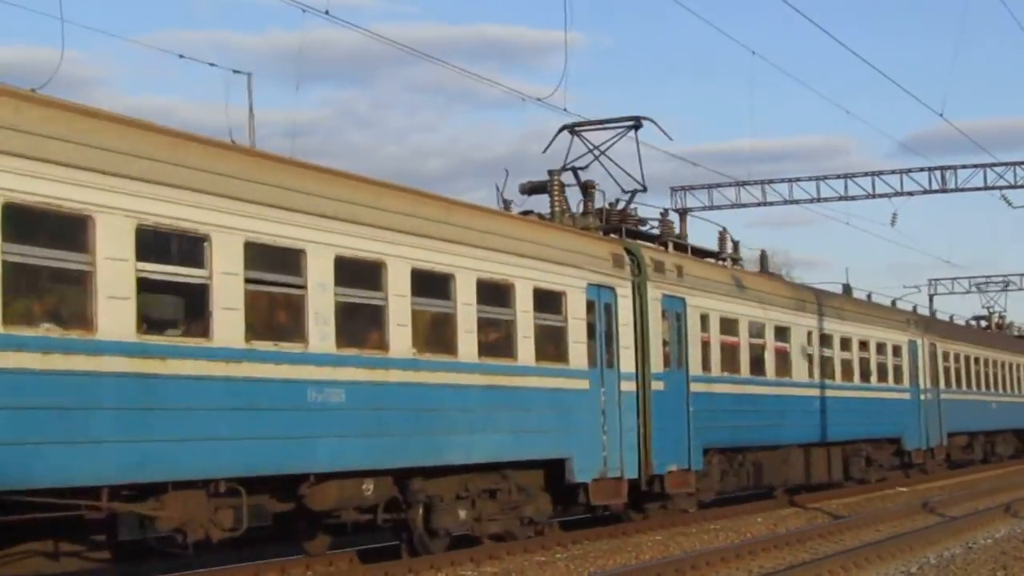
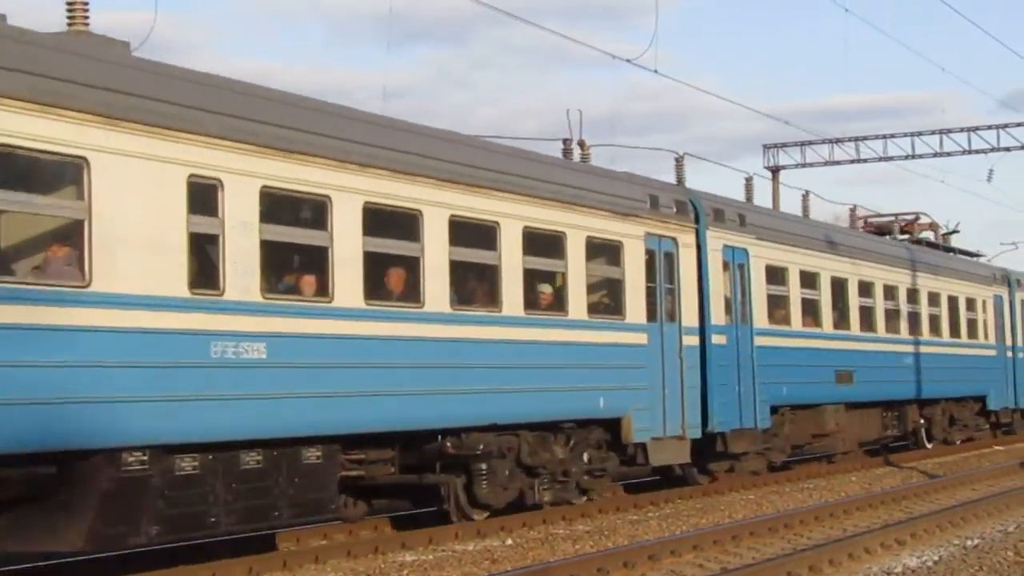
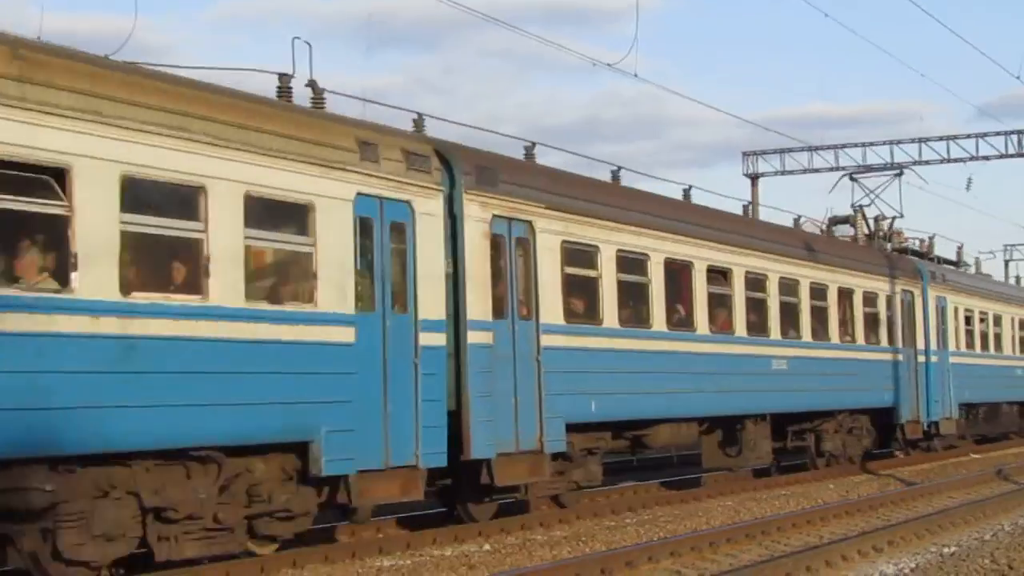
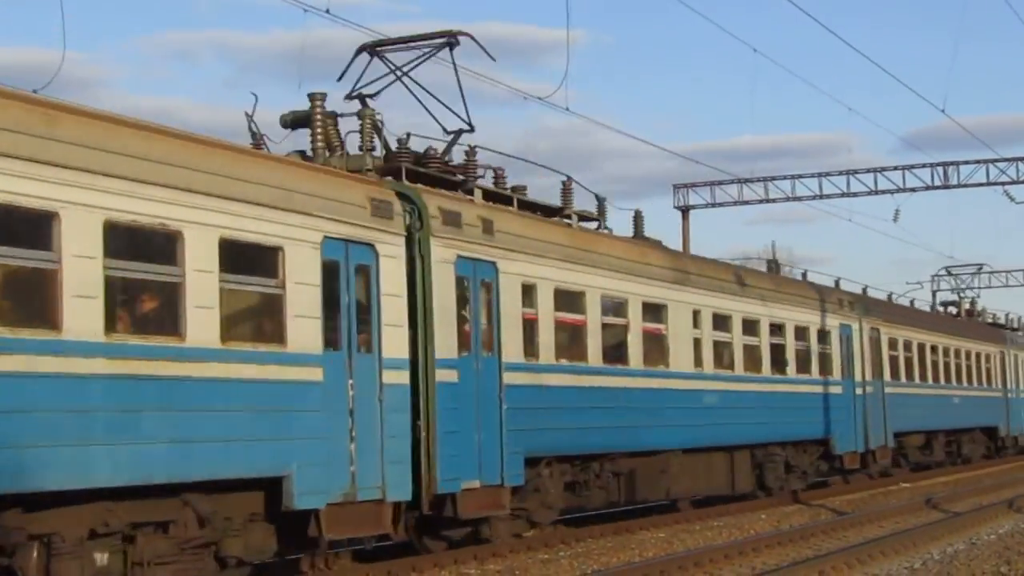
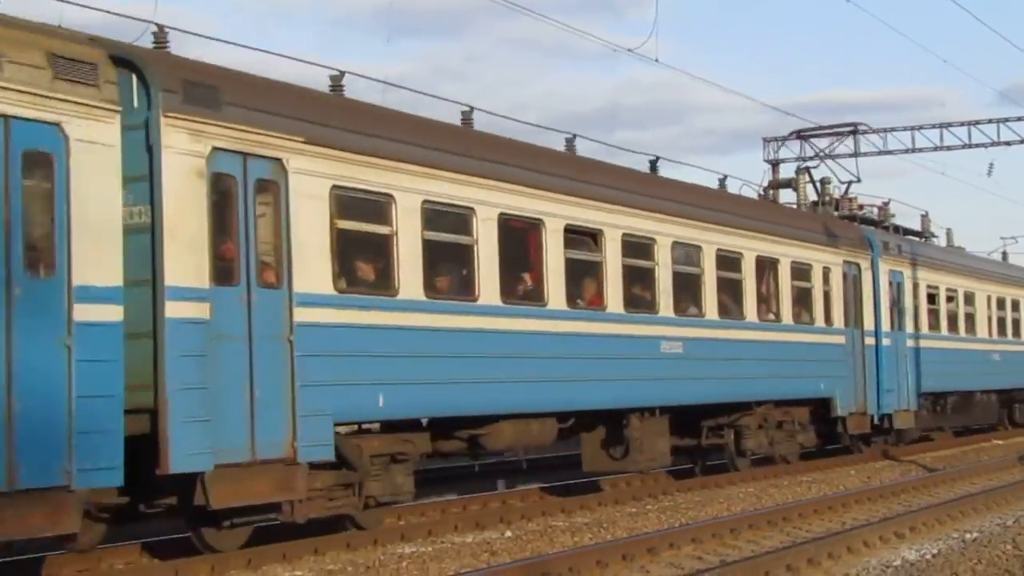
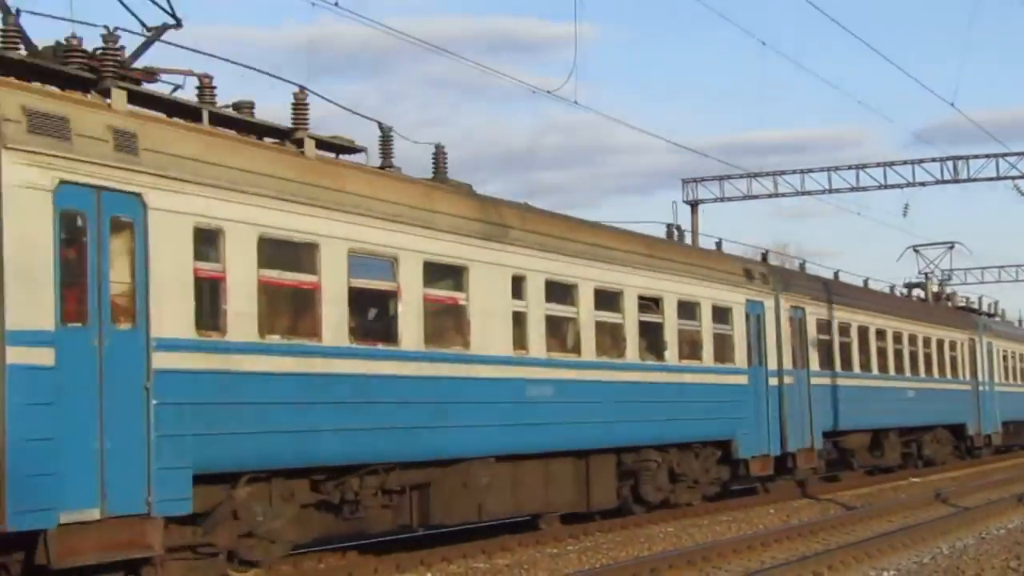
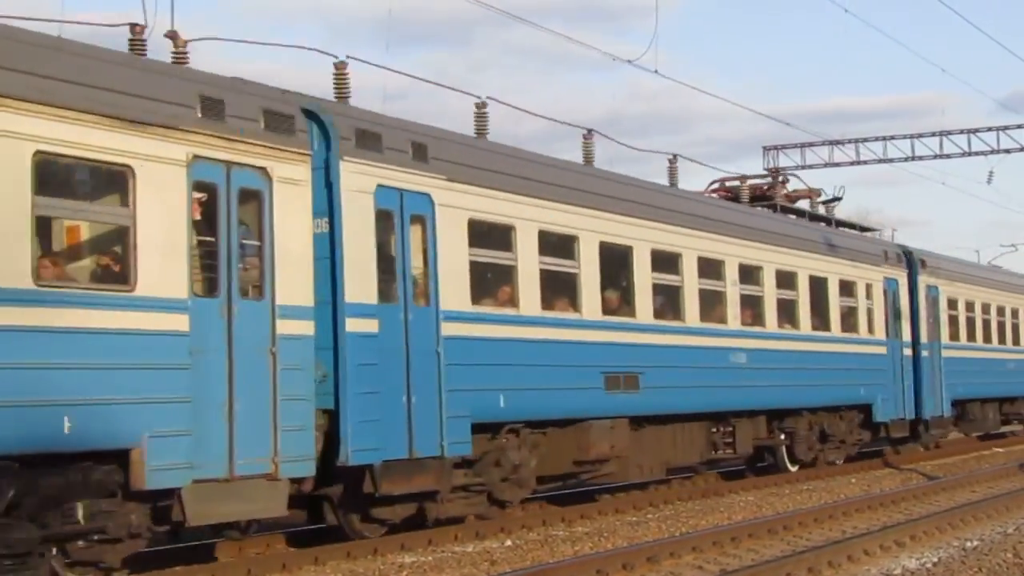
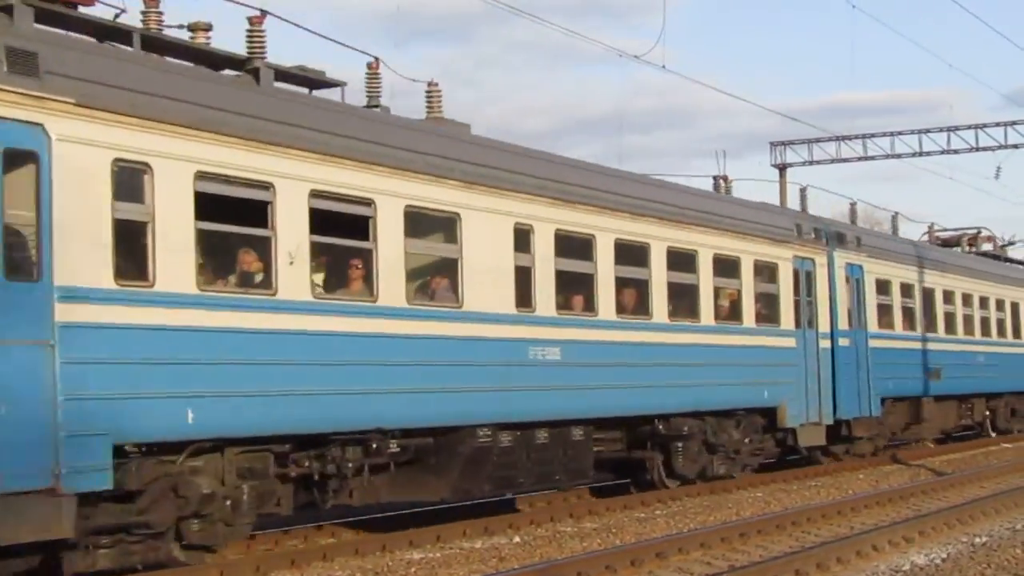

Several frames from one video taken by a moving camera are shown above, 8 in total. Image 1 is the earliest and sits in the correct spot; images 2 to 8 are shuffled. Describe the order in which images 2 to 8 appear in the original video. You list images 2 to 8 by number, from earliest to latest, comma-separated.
4, 6, 3, 5, 8, 2, 7
